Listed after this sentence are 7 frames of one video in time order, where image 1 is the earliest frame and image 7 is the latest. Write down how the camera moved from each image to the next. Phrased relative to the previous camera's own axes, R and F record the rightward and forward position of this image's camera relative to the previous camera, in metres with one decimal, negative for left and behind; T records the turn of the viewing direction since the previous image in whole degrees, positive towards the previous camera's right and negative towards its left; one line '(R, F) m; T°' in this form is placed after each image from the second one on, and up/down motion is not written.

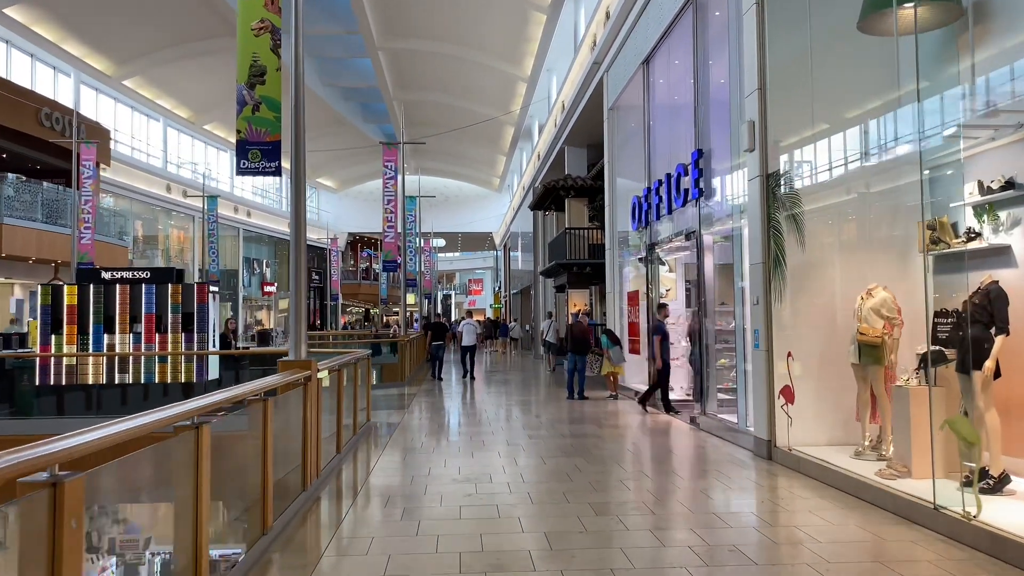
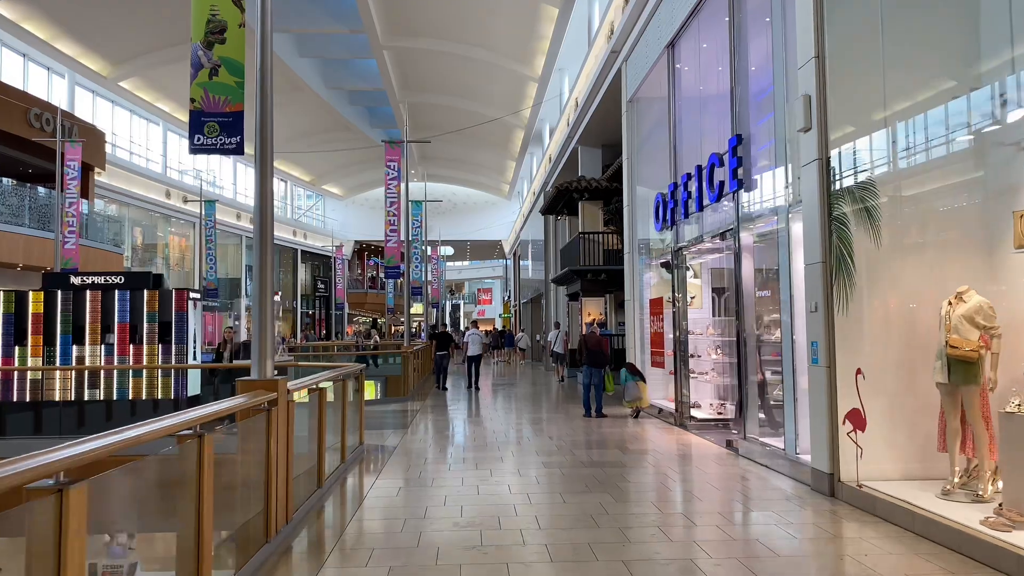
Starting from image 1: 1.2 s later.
(0.0, +1.0) m; -1°
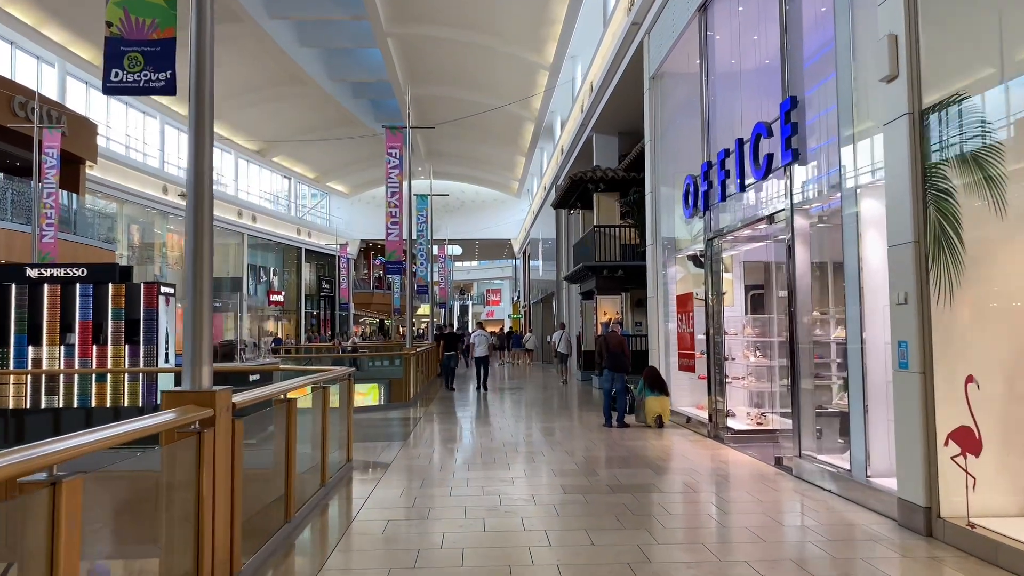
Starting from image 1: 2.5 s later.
(0.0, +1.1) m; -1°
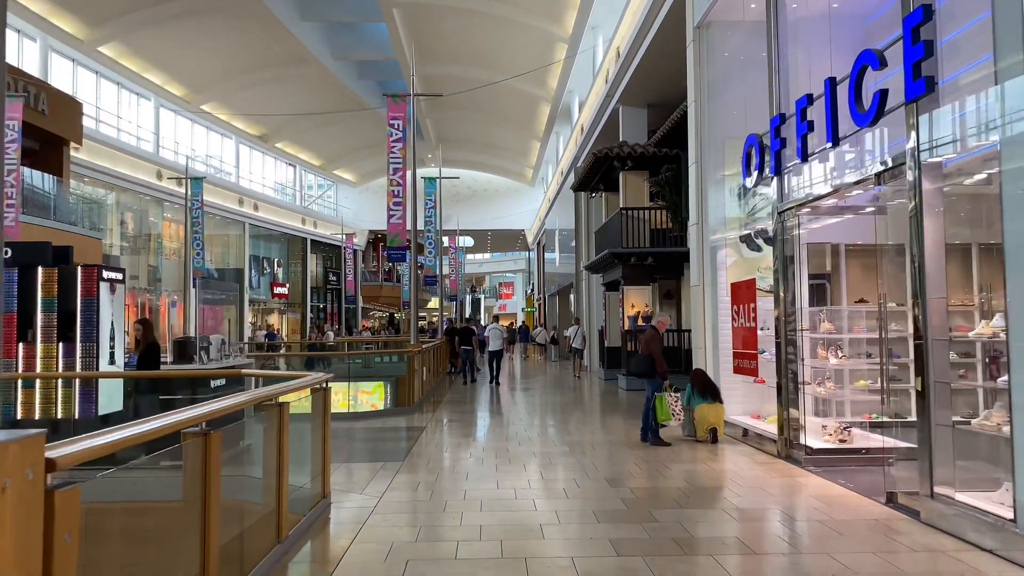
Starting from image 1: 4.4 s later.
(-0.1, +1.6) m; -1°
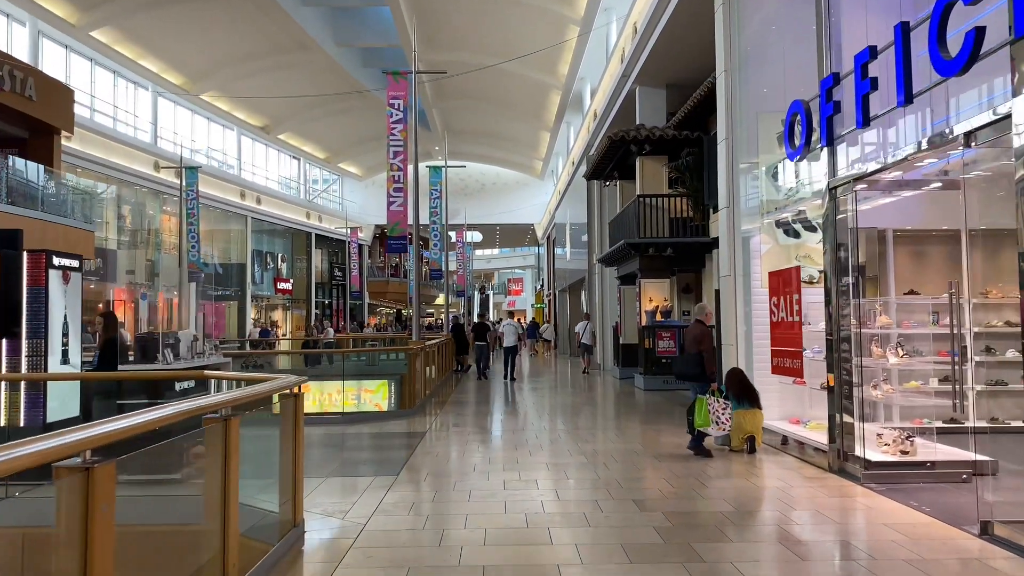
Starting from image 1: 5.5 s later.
(0.0, +0.9) m; -1°
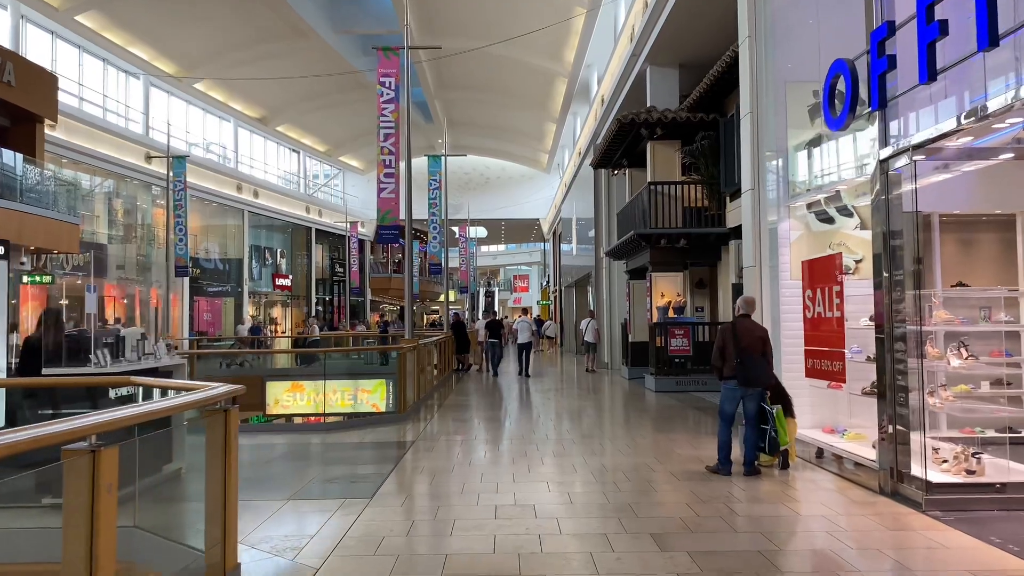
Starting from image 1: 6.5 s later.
(+0.1, +0.9) m; -1°
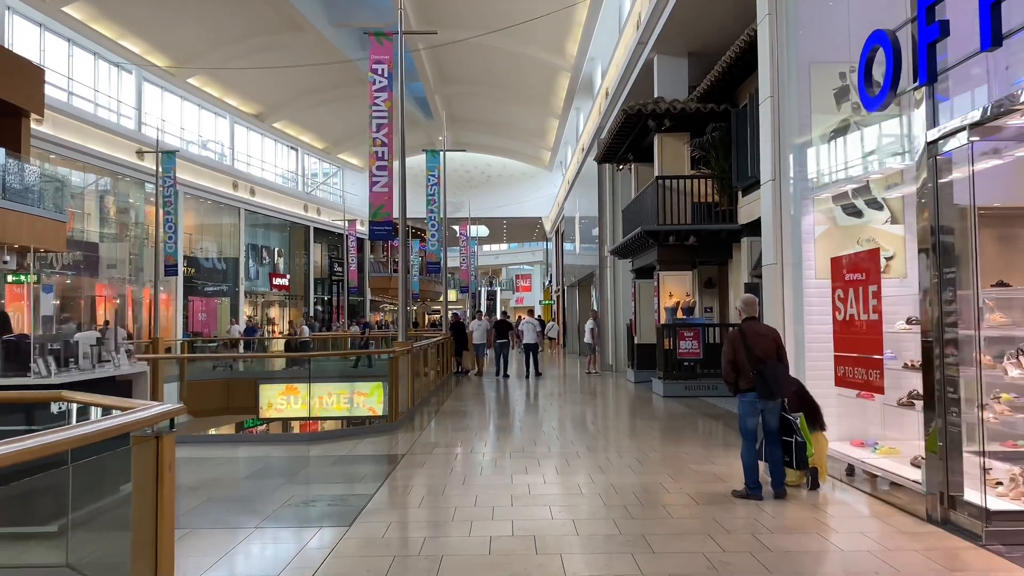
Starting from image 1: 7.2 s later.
(0.0, +0.6) m; 0°
